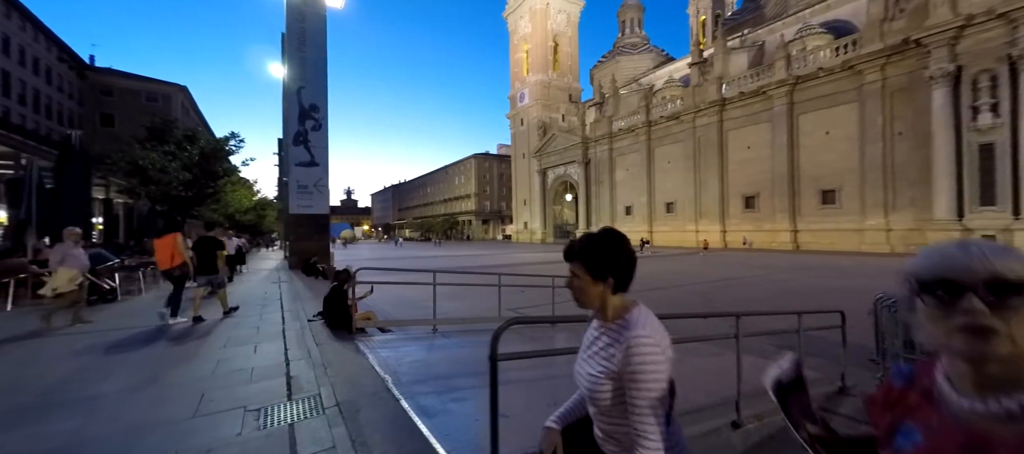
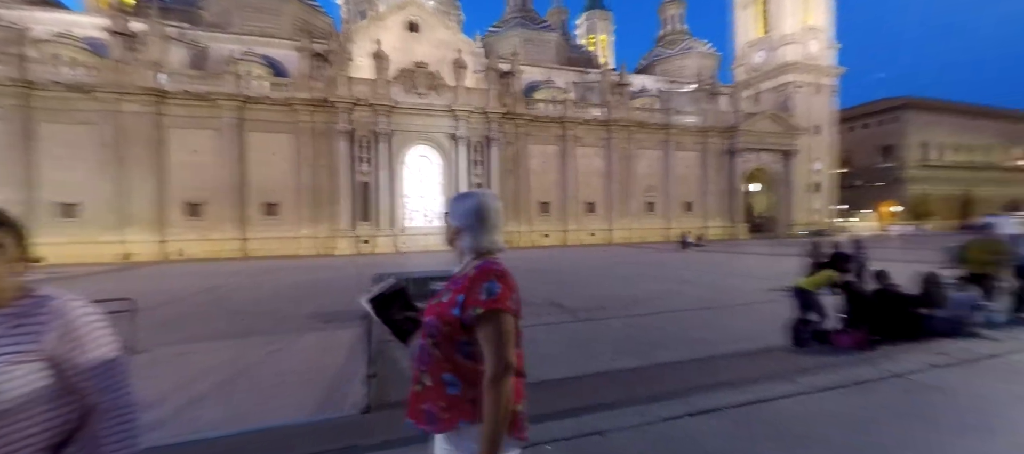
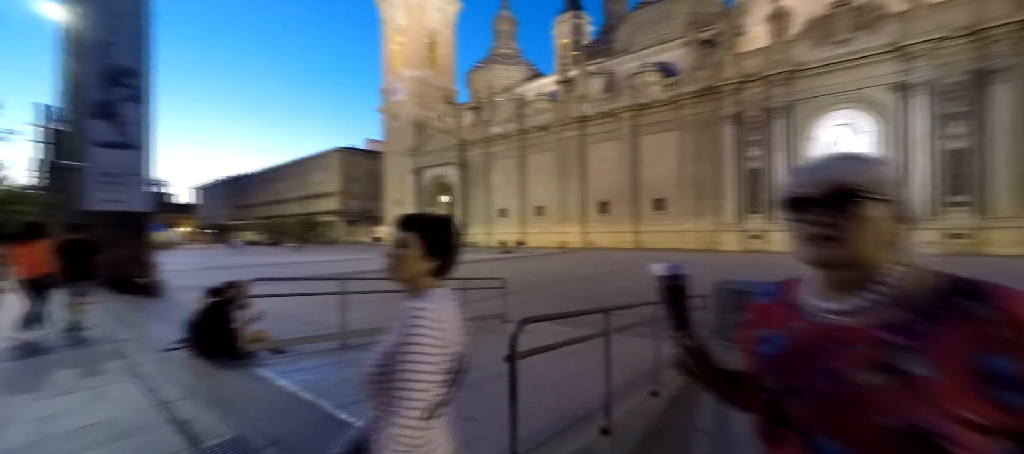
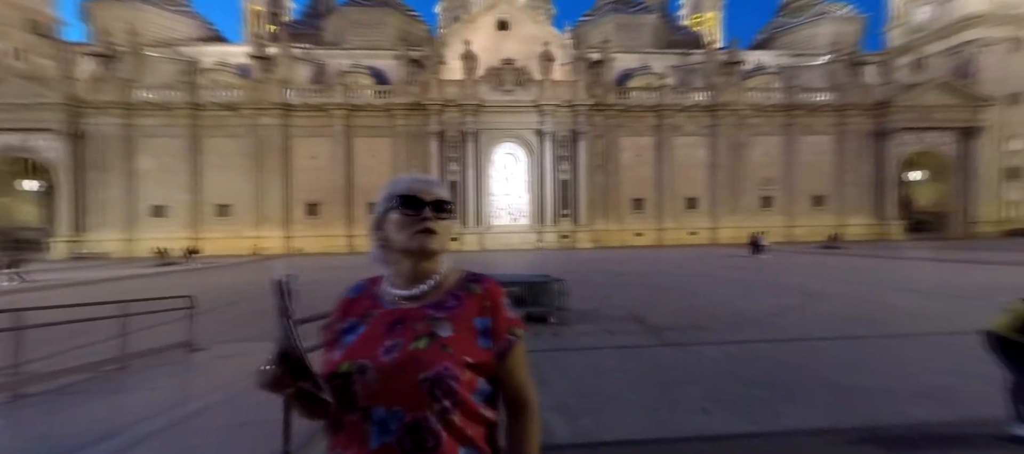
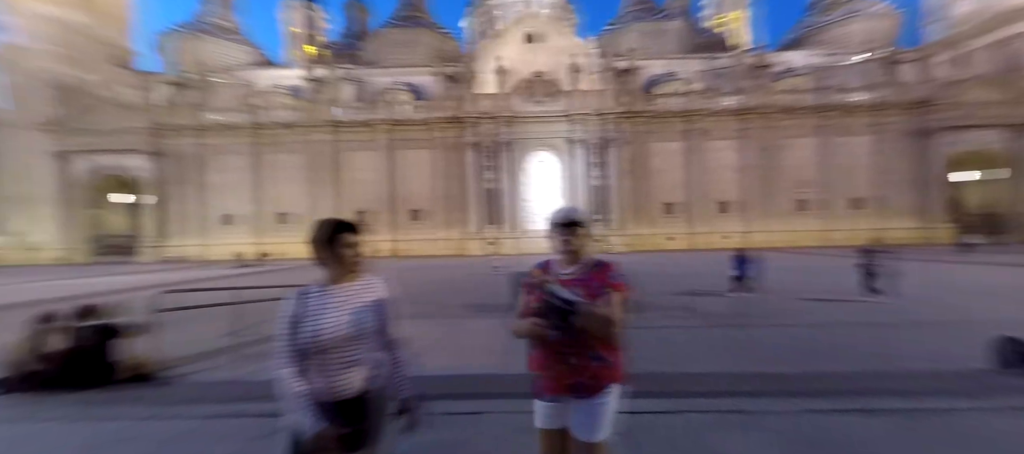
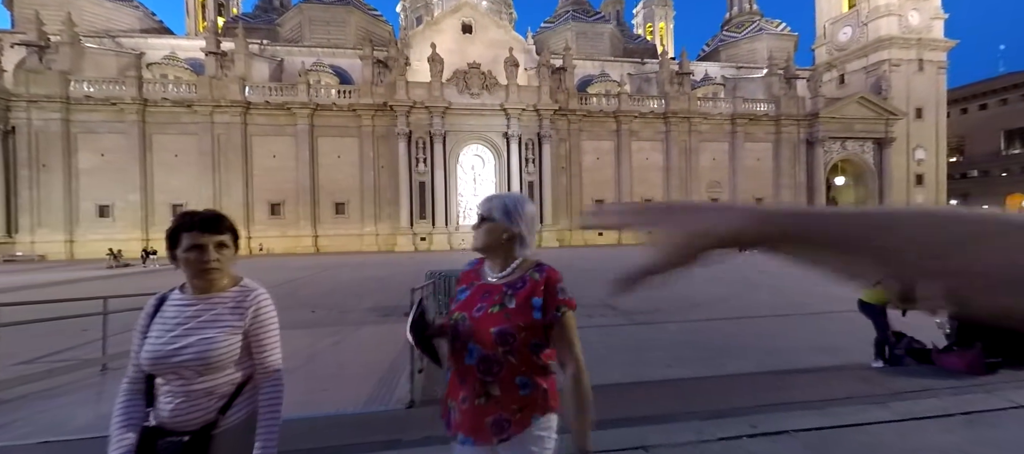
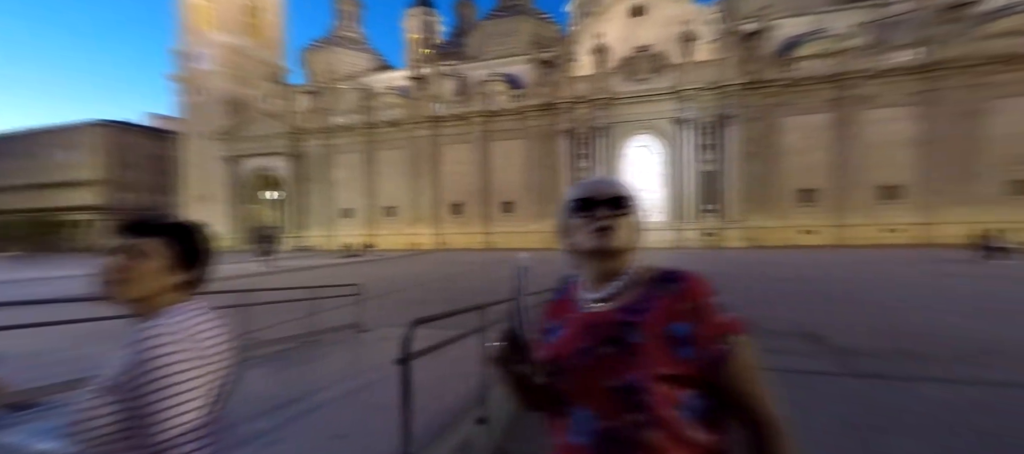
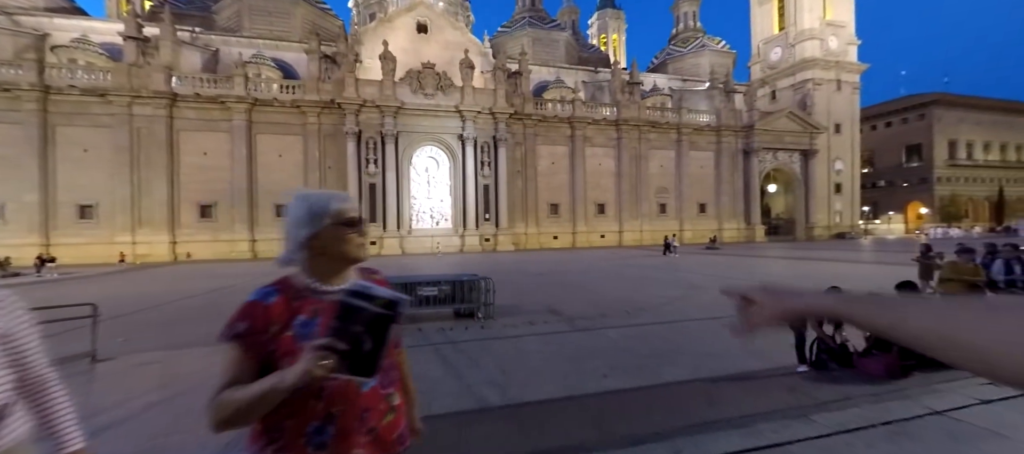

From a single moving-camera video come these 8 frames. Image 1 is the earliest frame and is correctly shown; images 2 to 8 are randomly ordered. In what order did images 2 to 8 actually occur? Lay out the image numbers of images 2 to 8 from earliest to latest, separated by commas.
3, 7, 4, 8, 6, 2, 5
